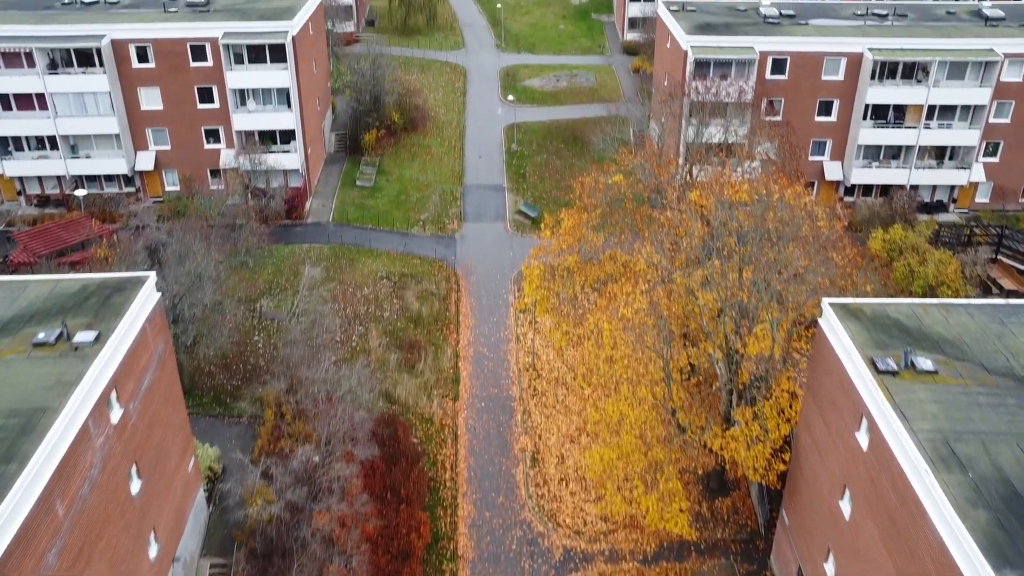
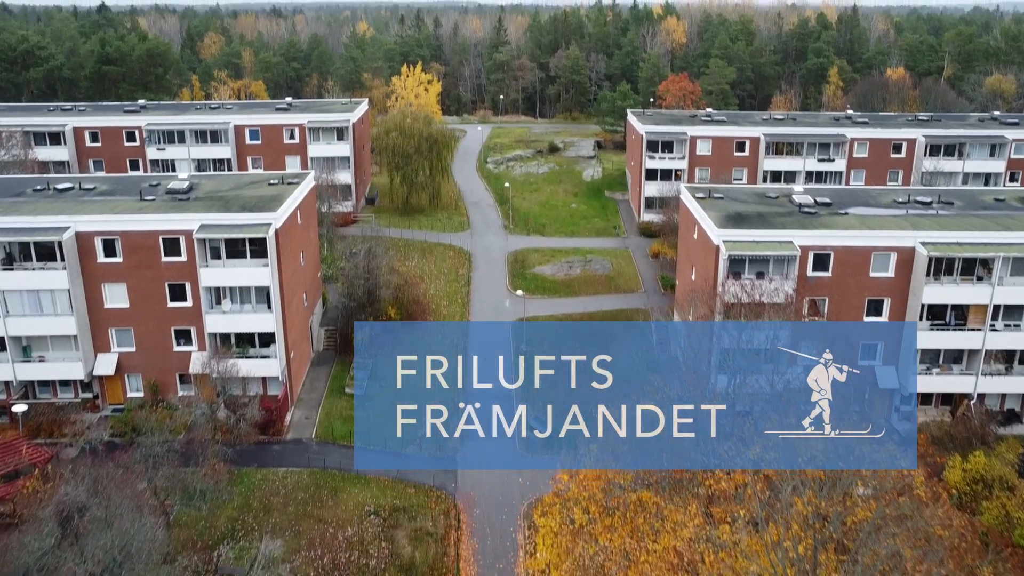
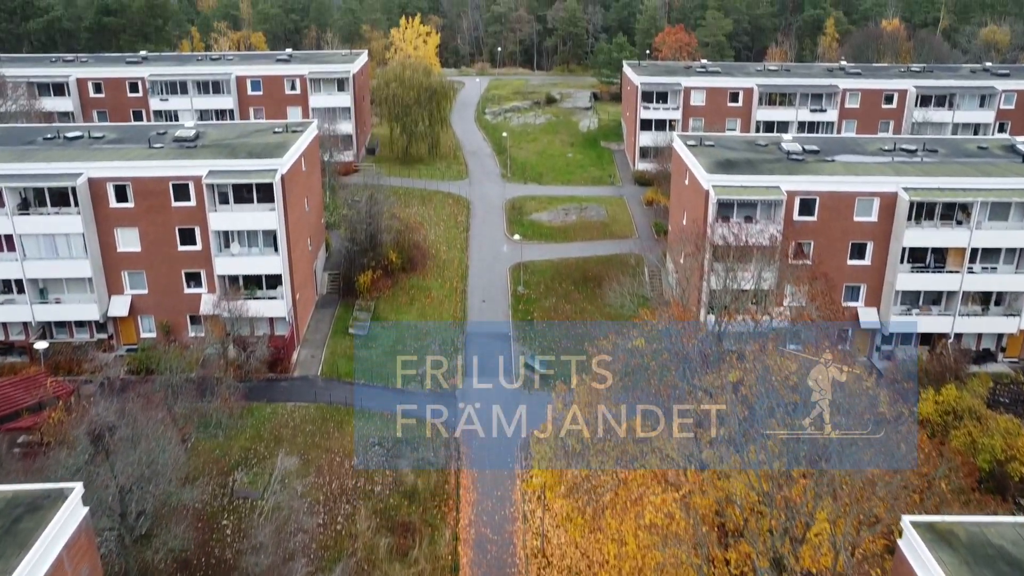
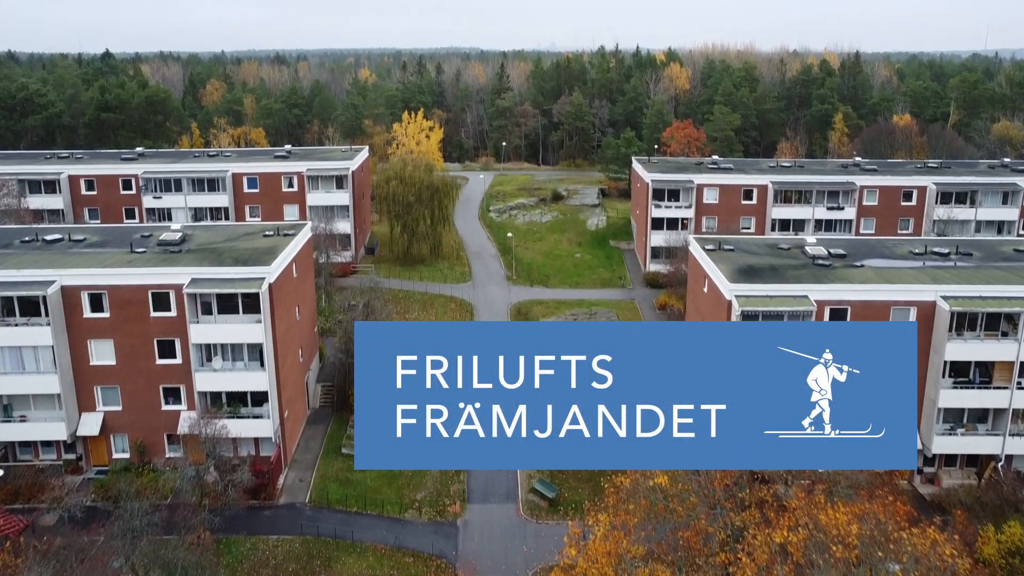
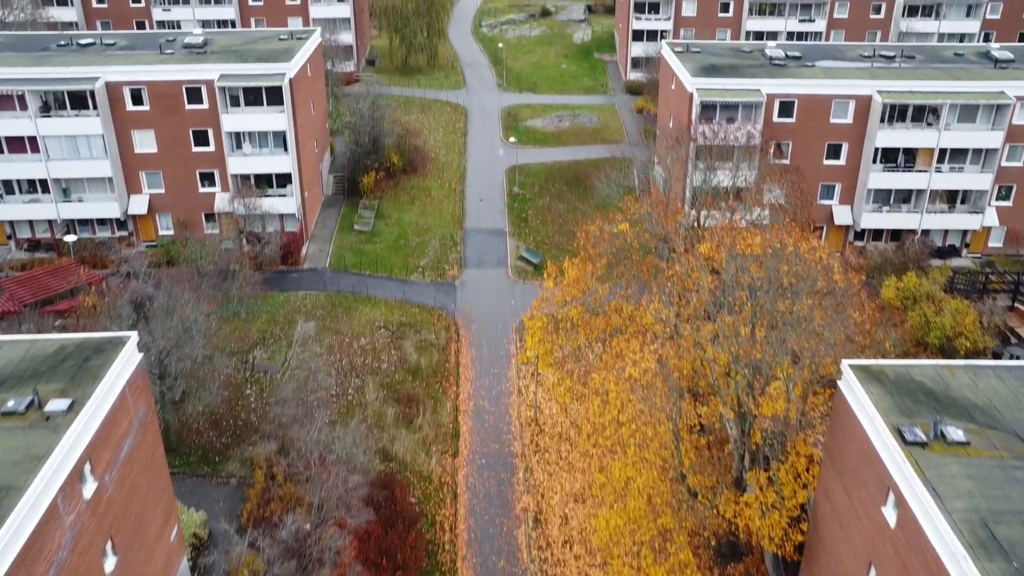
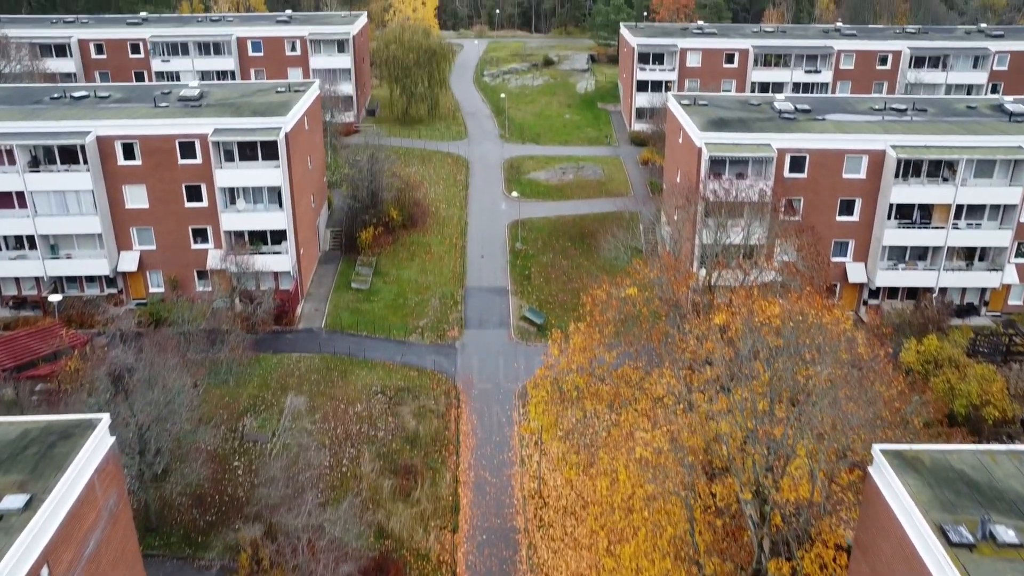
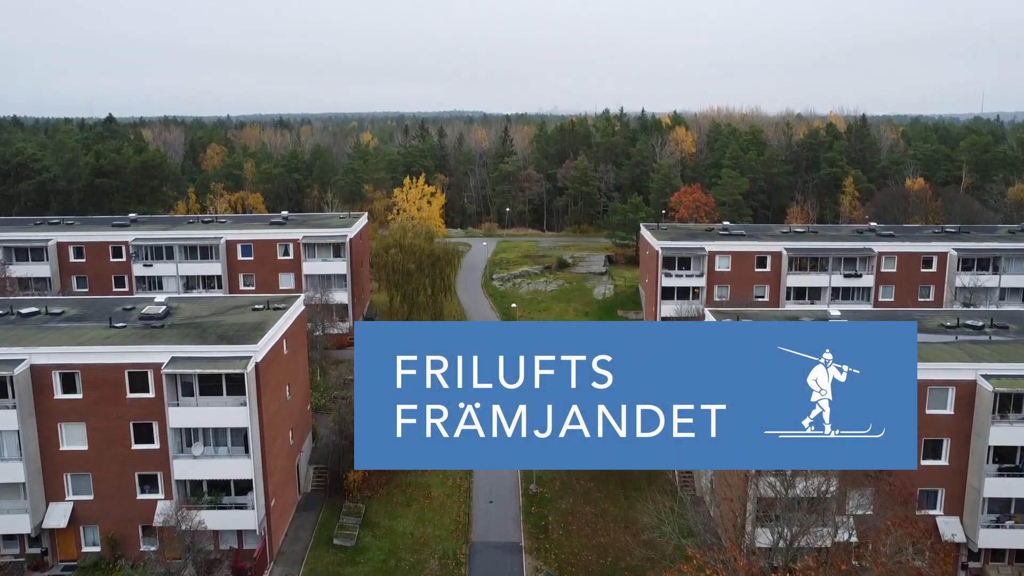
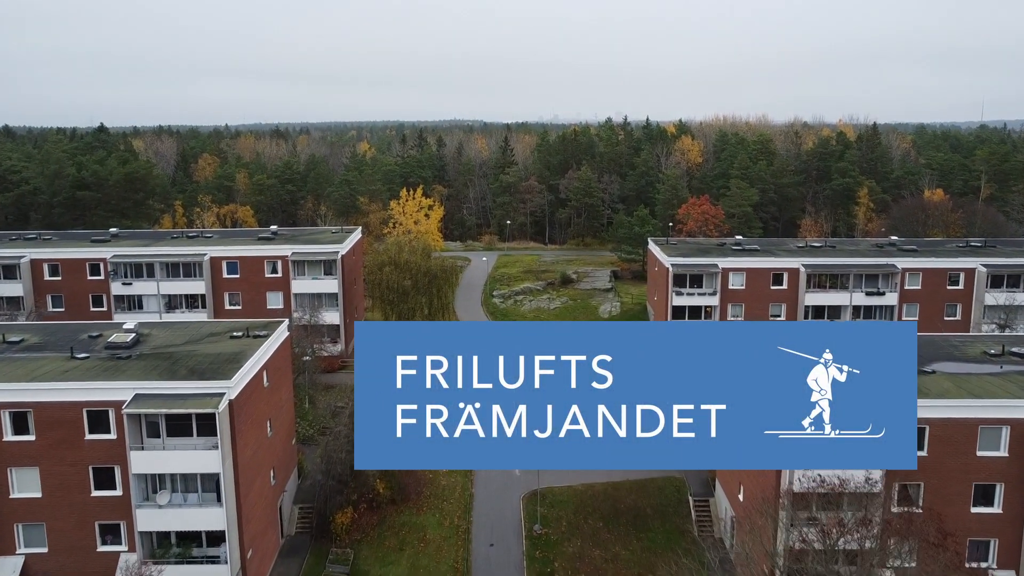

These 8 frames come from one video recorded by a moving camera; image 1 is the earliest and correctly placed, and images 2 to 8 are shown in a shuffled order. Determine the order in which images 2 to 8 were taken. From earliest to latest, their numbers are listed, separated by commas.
5, 6, 3, 2, 4, 7, 8
